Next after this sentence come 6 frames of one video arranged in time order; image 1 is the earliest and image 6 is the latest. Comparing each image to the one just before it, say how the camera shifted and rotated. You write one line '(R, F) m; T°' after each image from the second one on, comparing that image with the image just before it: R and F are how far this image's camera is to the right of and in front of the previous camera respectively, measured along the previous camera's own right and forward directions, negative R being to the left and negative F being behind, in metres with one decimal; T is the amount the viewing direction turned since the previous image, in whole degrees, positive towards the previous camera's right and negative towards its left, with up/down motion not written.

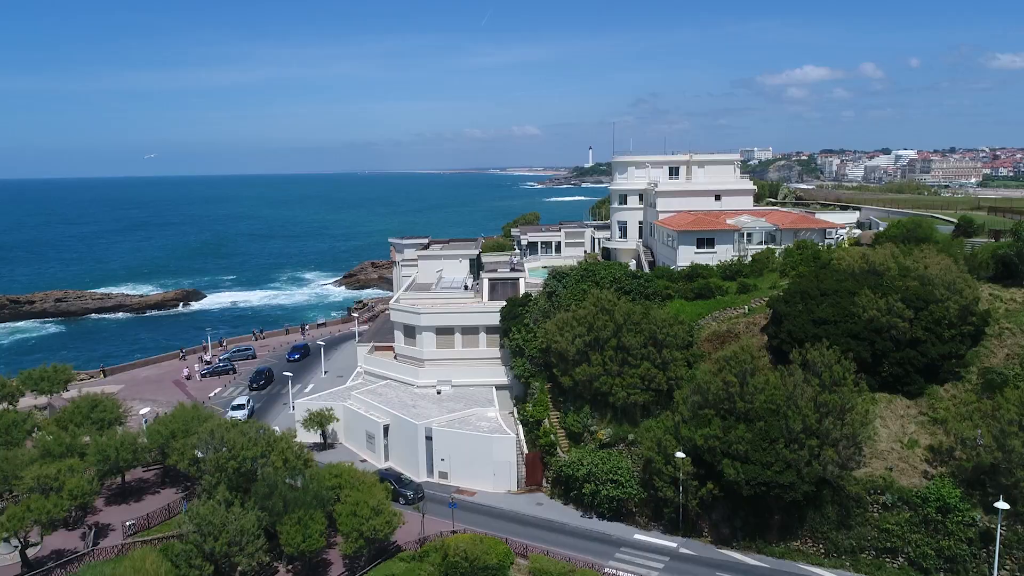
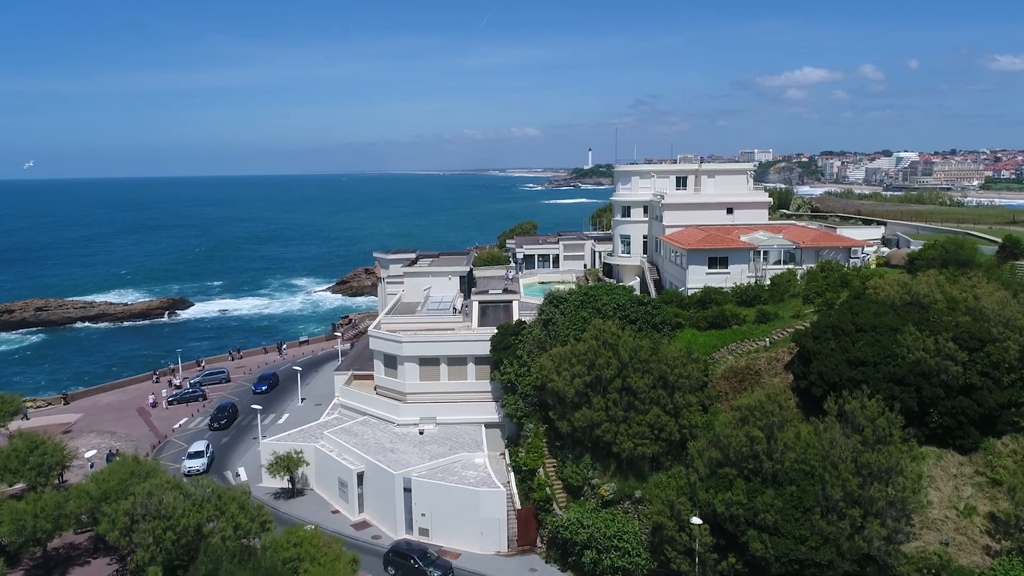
(+0.4, +4.1) m; 0°
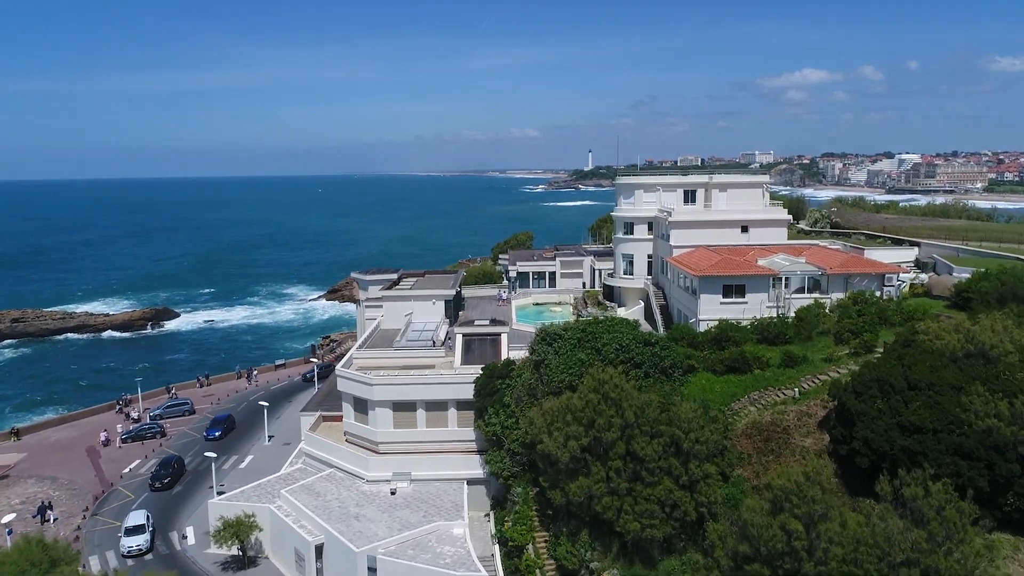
(+0.6, +4.7) m; 0°
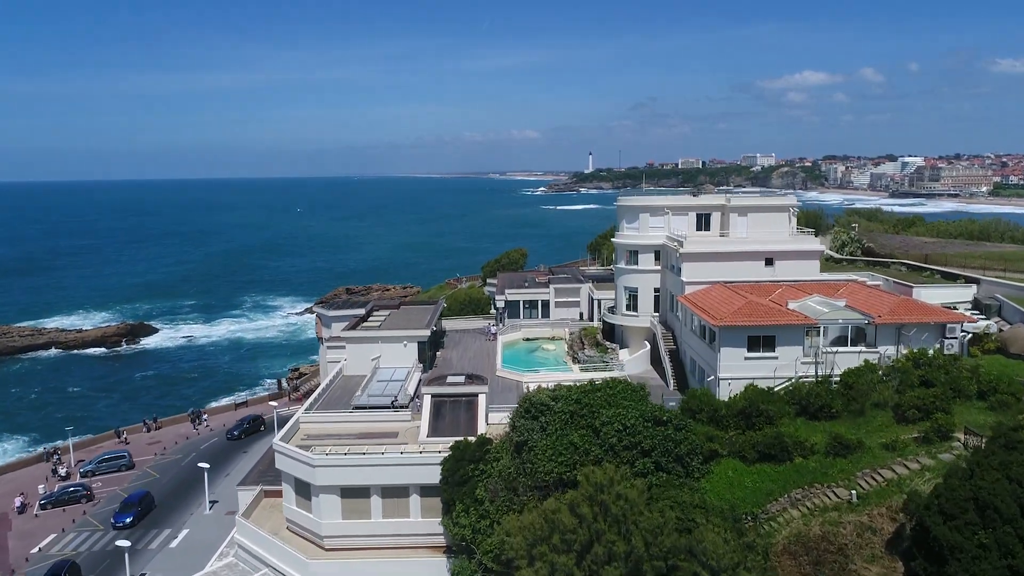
(+0.9, +6.2) m; 0°
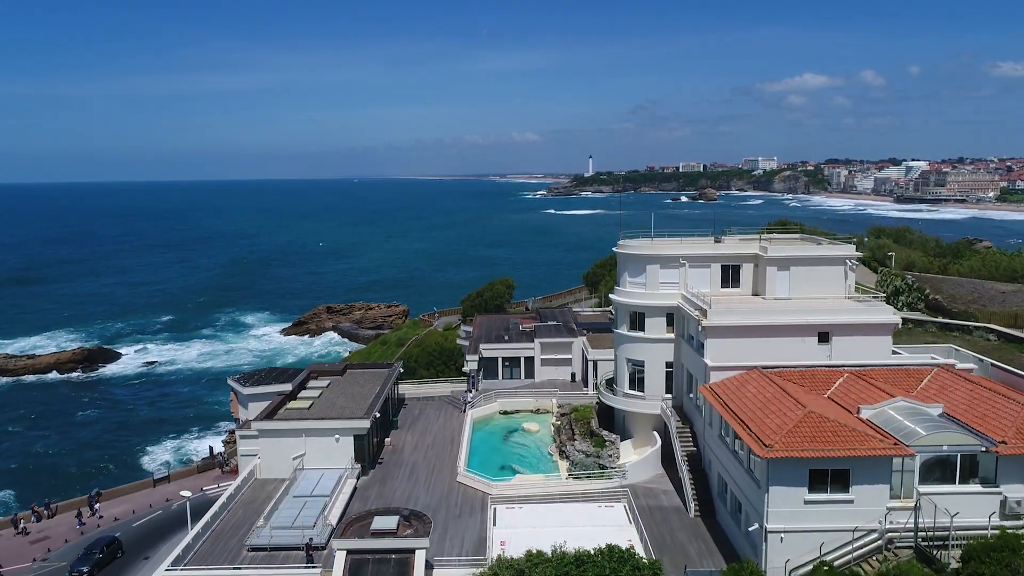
(+1.4, +9.2) m; 0°
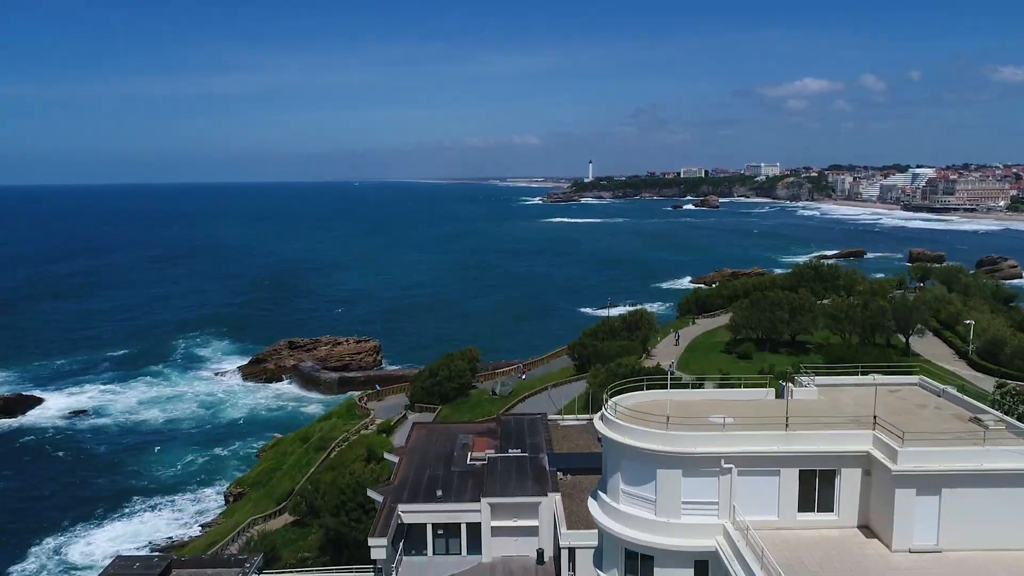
(+2.5, +14.0) m; 0°
